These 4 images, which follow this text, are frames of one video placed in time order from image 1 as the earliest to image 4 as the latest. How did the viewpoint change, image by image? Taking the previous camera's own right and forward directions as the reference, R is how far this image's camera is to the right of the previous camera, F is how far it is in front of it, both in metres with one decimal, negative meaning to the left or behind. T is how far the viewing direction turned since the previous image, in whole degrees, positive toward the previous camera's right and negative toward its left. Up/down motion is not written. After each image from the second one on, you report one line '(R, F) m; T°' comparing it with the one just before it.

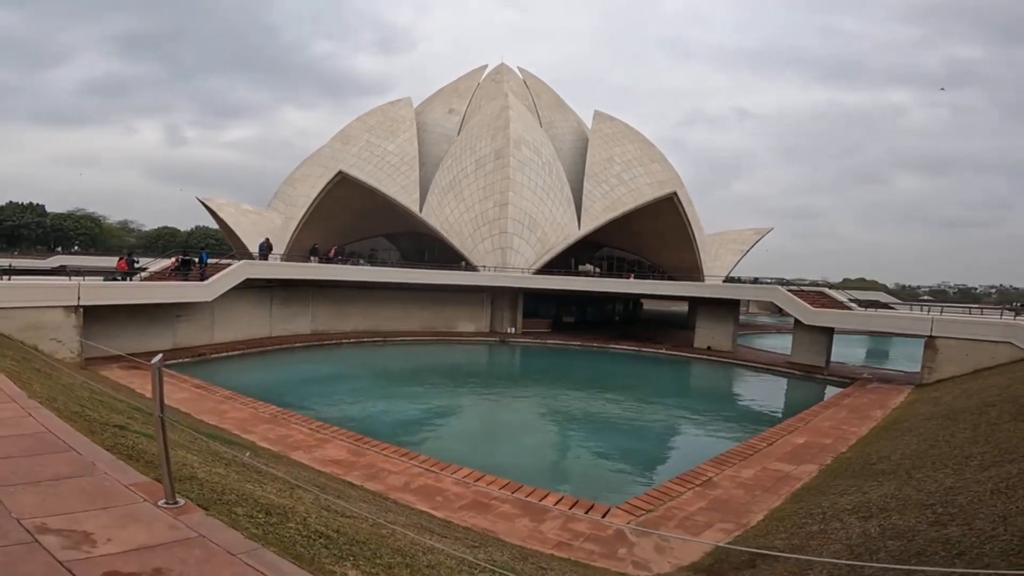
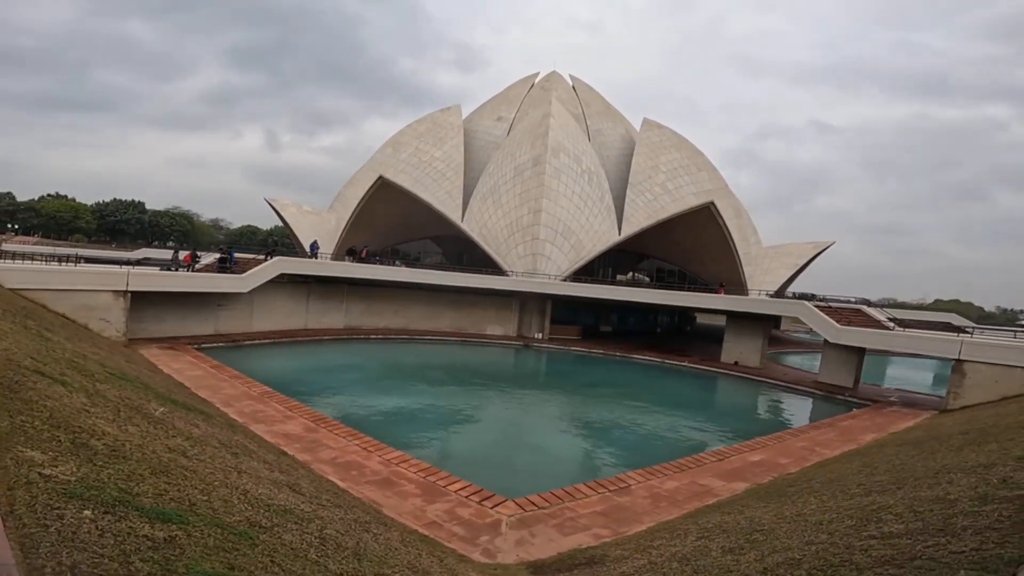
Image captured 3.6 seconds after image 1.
(+1.5, -0.3) m; -7°
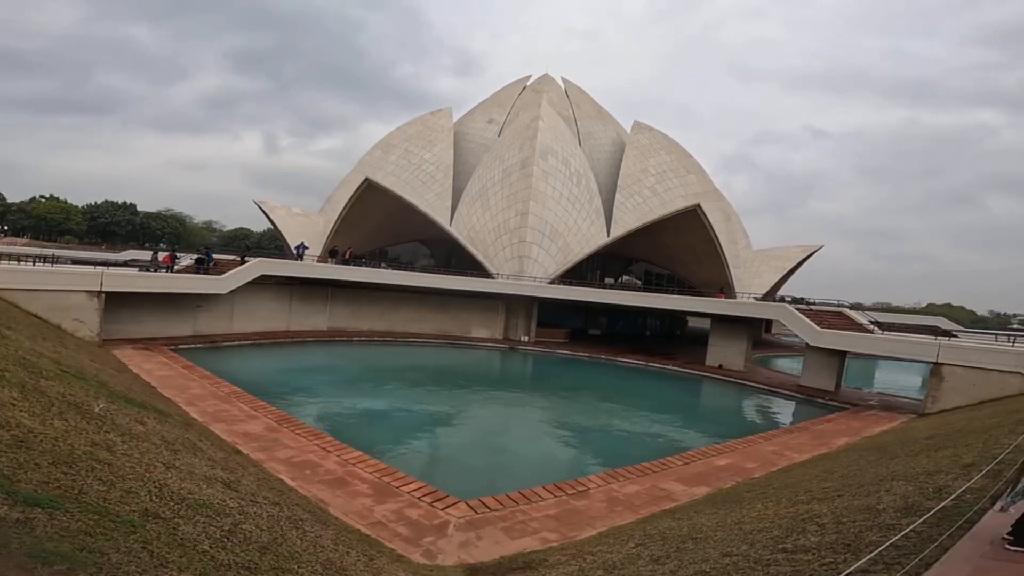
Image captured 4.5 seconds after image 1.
(+0.4, +0.1) m; 0°
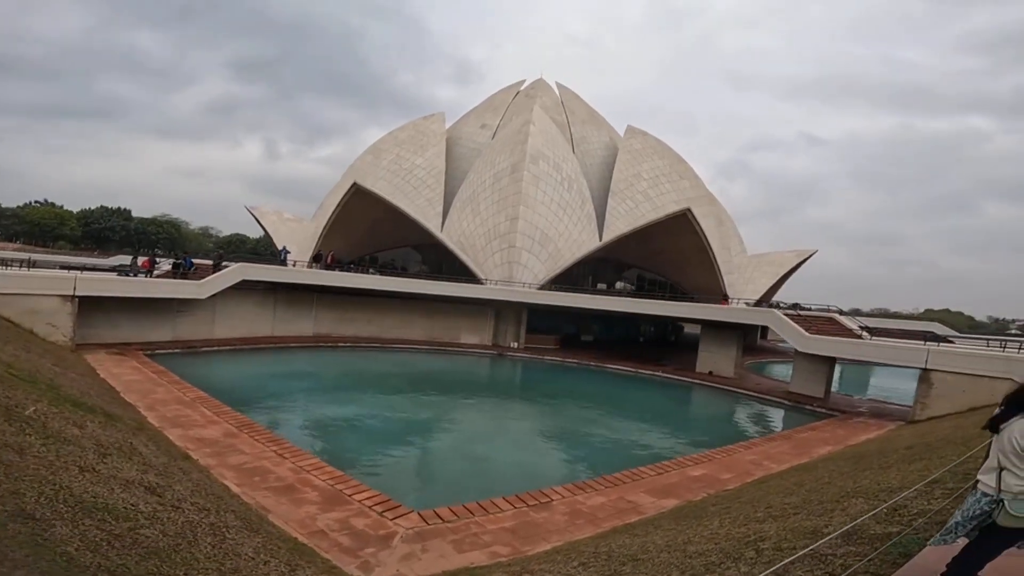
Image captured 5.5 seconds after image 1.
(+0.4, +0.2) m; 0°
